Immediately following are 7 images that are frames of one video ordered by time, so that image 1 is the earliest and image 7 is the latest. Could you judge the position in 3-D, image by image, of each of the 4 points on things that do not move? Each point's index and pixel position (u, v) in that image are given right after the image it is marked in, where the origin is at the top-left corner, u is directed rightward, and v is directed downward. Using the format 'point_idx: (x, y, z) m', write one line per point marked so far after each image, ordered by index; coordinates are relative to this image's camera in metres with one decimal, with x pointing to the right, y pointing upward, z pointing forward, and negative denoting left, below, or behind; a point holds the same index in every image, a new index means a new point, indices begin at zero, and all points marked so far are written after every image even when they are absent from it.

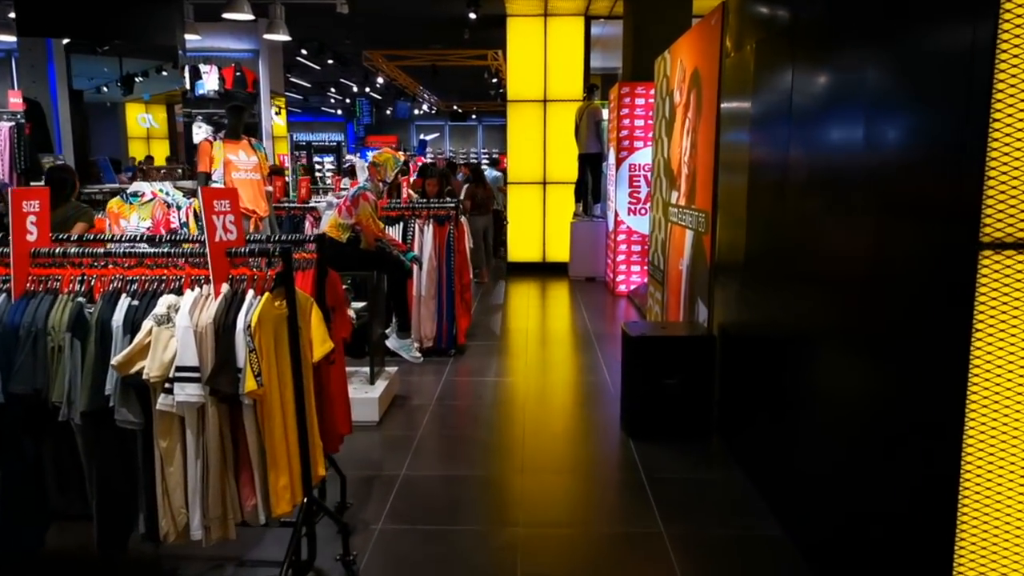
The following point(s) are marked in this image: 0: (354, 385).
0: (-0.9, -0.6, +4.3) m
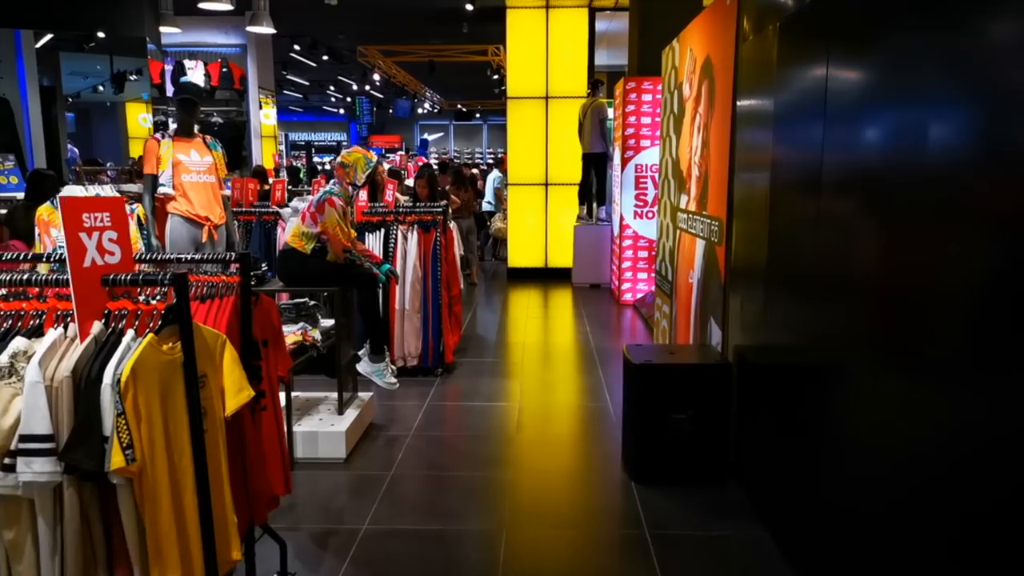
0: (-1.0, -0.6, +3.8) m
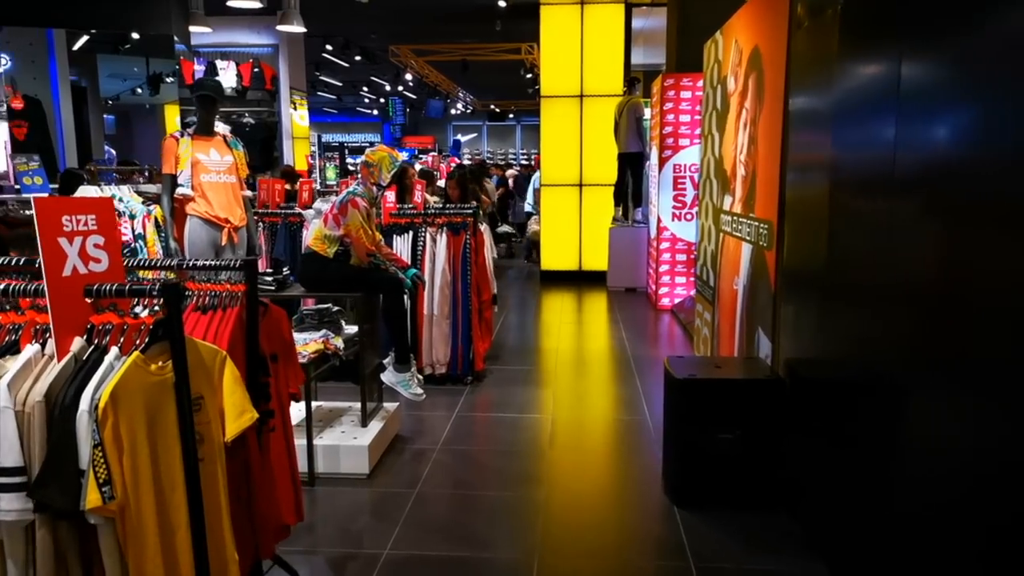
0: (-0.8, -0.7, +3.6) m
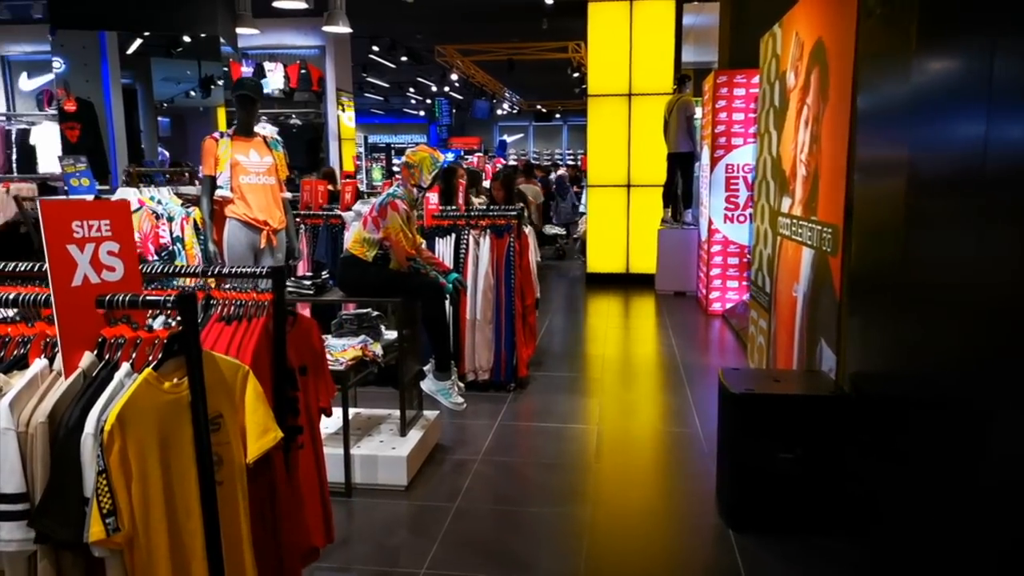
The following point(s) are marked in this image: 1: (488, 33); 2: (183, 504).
0: (-0.6, -0.7, +3.5) m
1: (-0.3, +3.8, +11.3) m
2: (-0.6, -0.4, +1.4) m
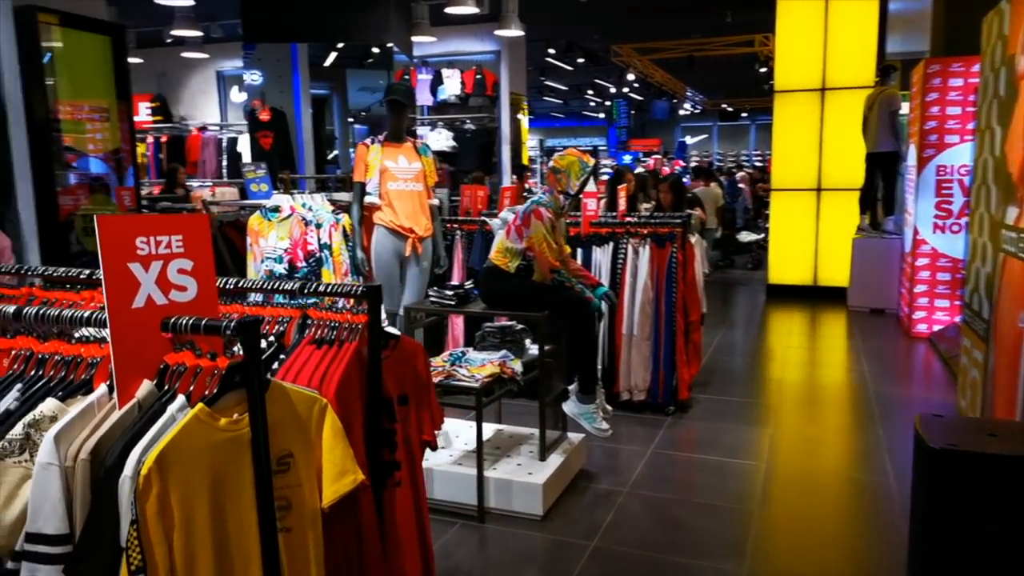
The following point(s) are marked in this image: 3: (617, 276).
0: (0.0, -0.8, +3.3) m
1: (+2.2, +3.7, +10.8) m
2: (-0.5, -0.5, +1.3) m
3: (+0.6, +0.1, +4.6) m
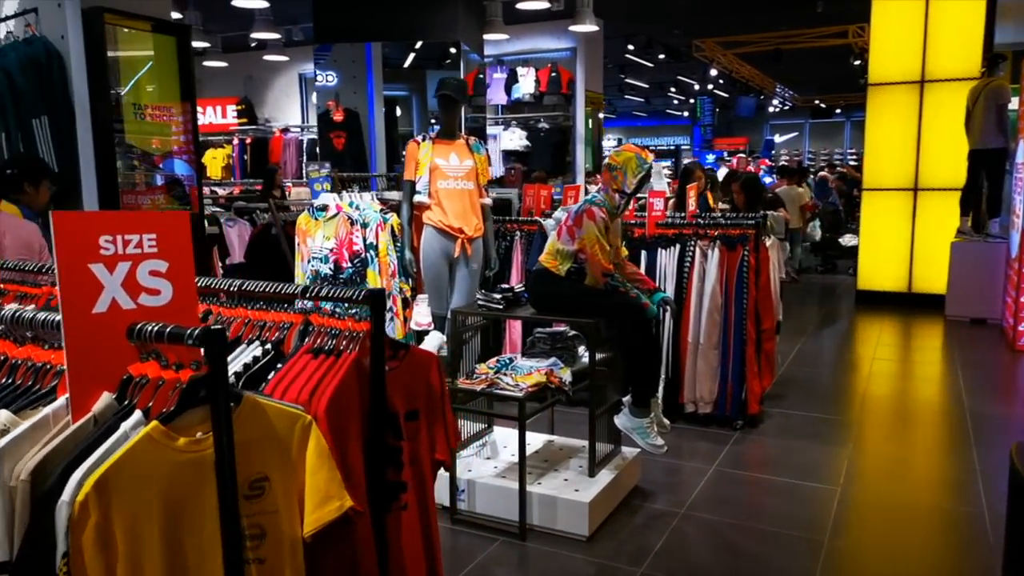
0: (+0.2, -0.8, +3.1) m
1: (+3.3, +3.6, +10.3) m
2: (-0.5, -0.5, +1.2) m
3: (+1.0, 0.0, +4.3) m
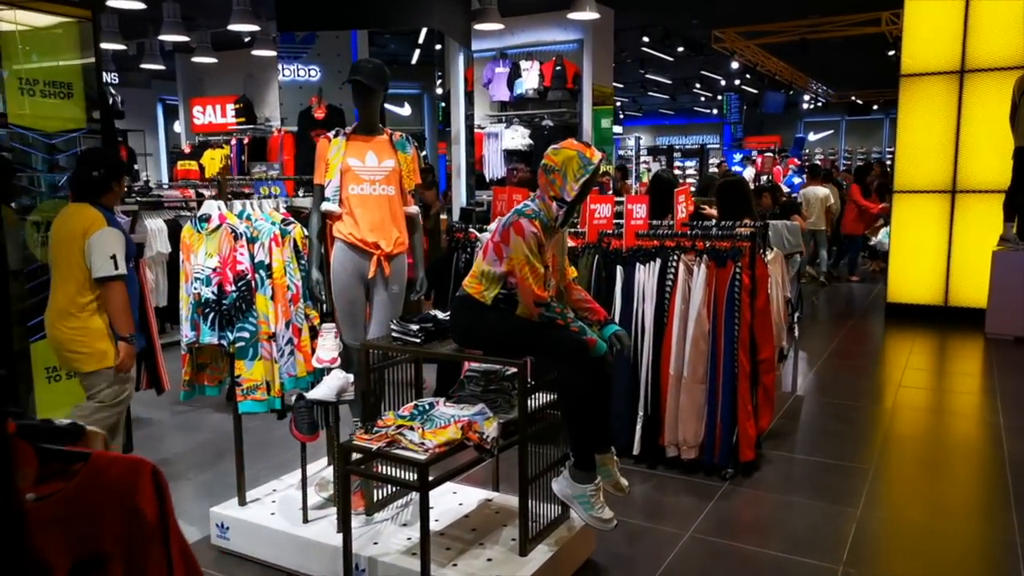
0: (-0.1, -0.9, +2.5) m
1: (+3.3, +3.5, +9.6) m
2: (-0.9, -0.6, +0.6) m
3: (+0.7, -0.1, +3.7) m
